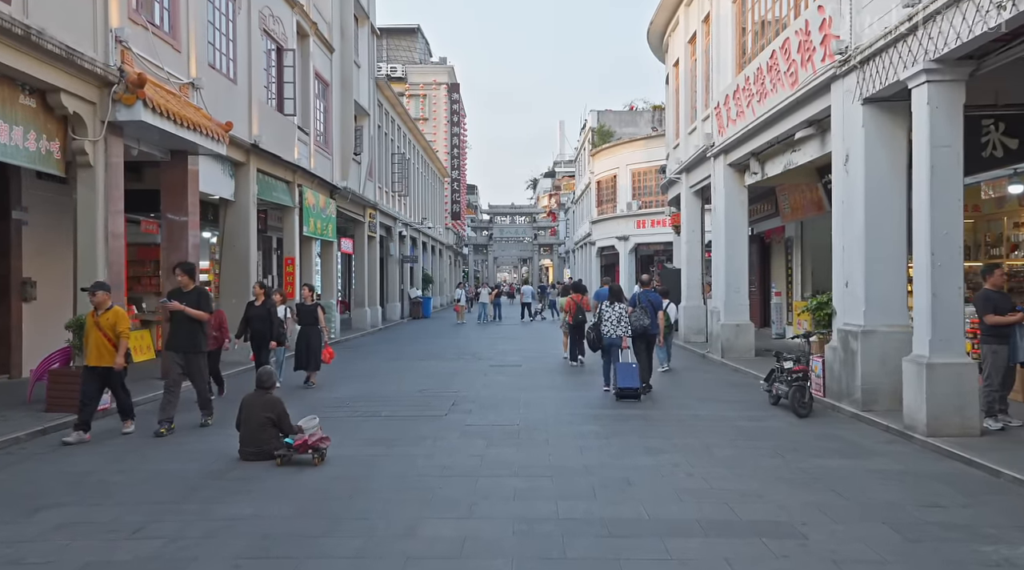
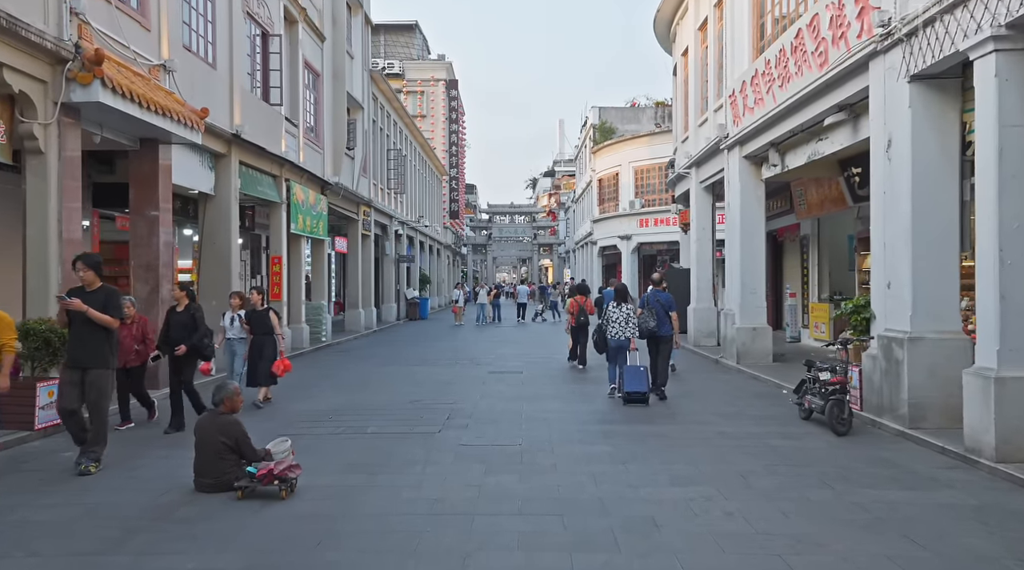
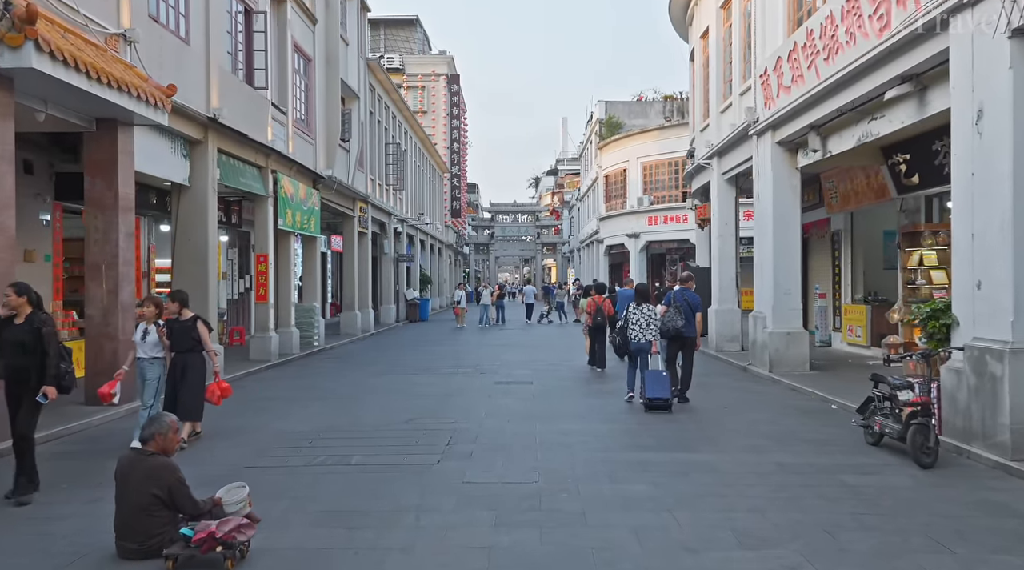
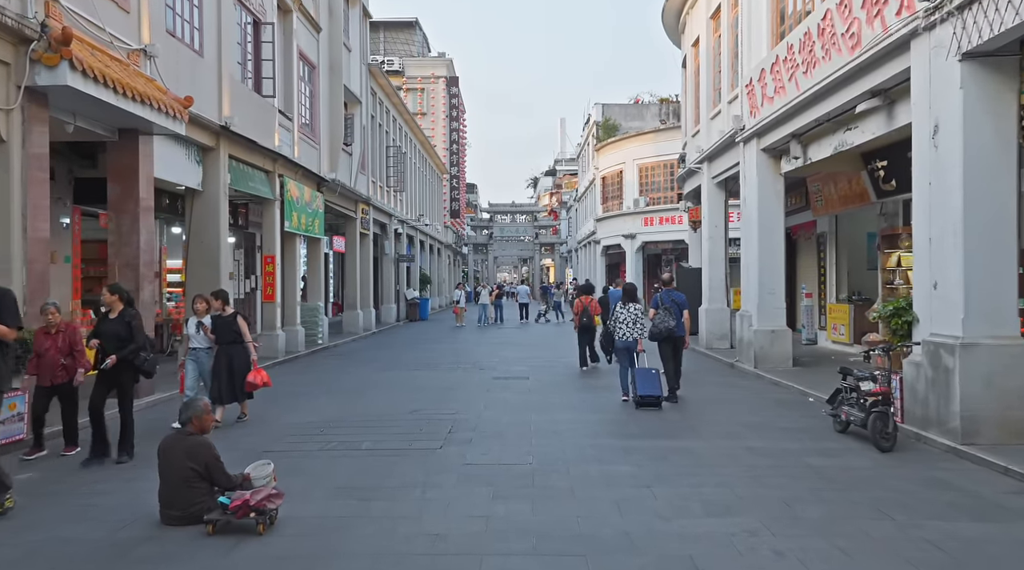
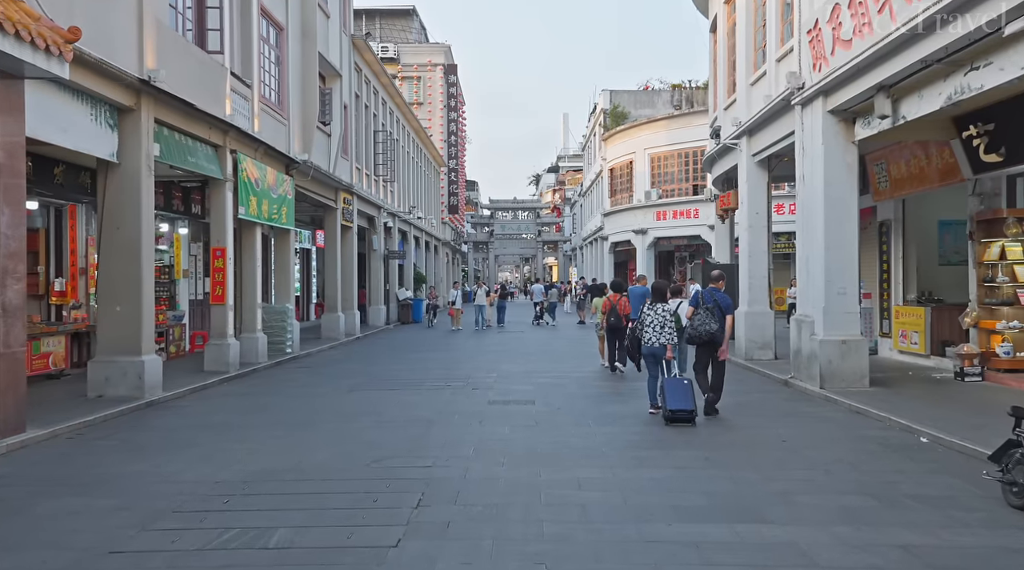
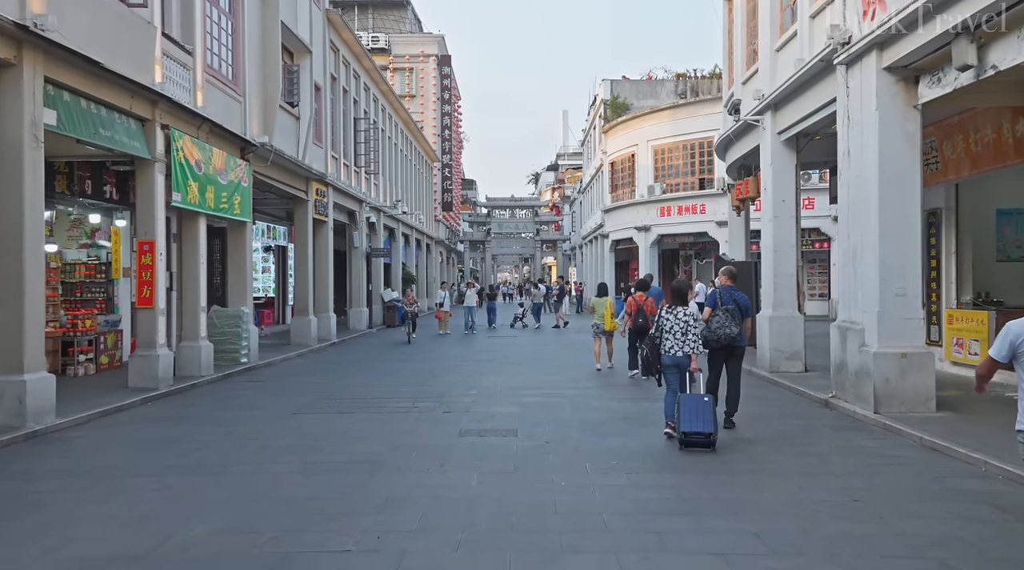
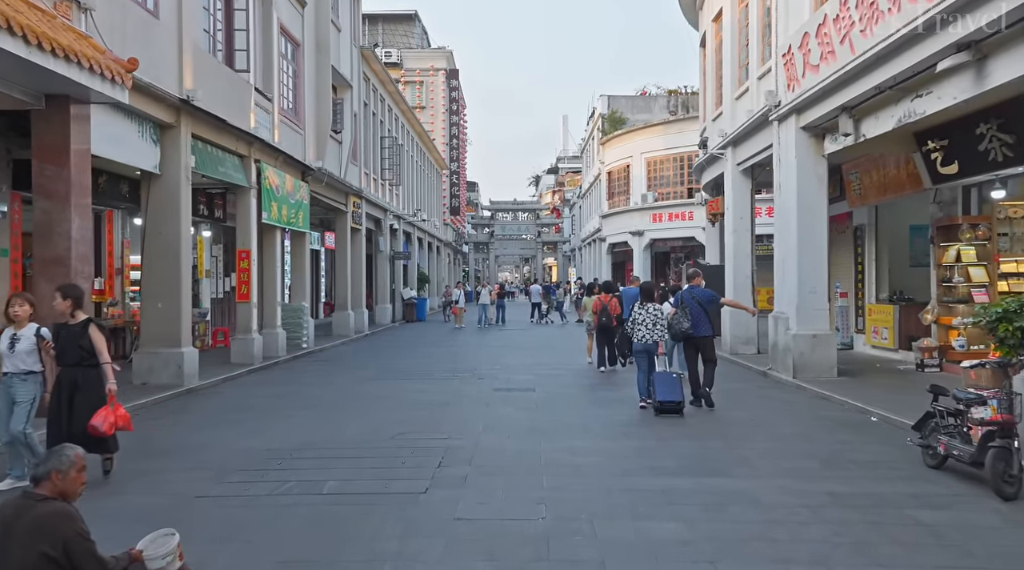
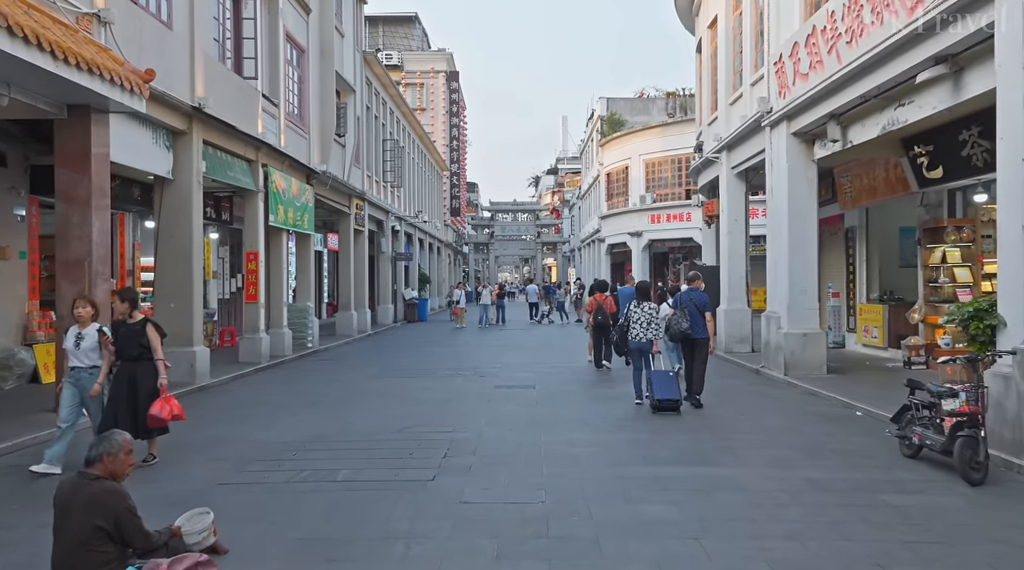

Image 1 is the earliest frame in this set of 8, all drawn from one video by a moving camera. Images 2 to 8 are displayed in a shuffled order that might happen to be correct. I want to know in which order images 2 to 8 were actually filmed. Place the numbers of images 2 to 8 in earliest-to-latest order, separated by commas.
2, 4, 3, 8, 7, 5, 6
